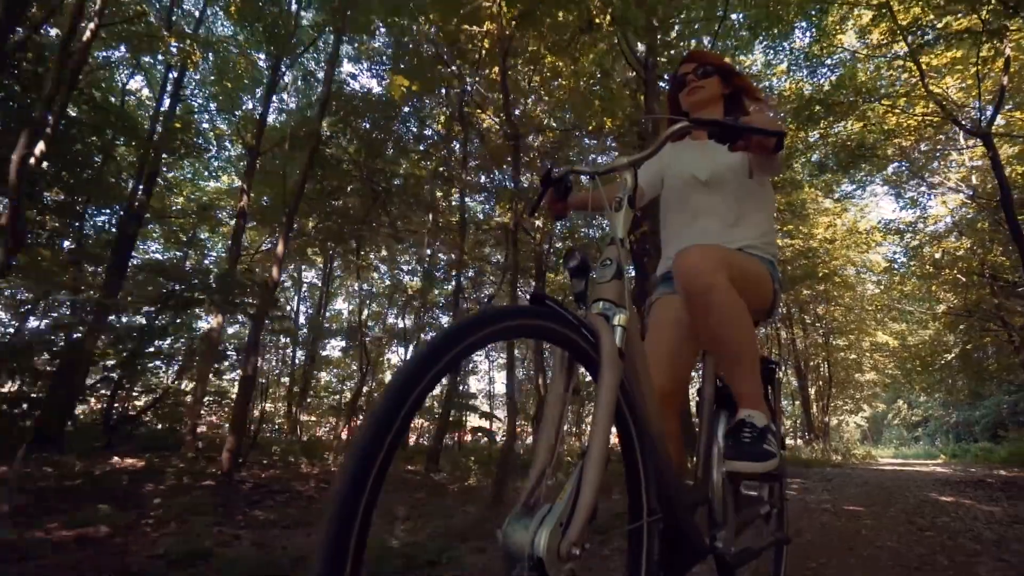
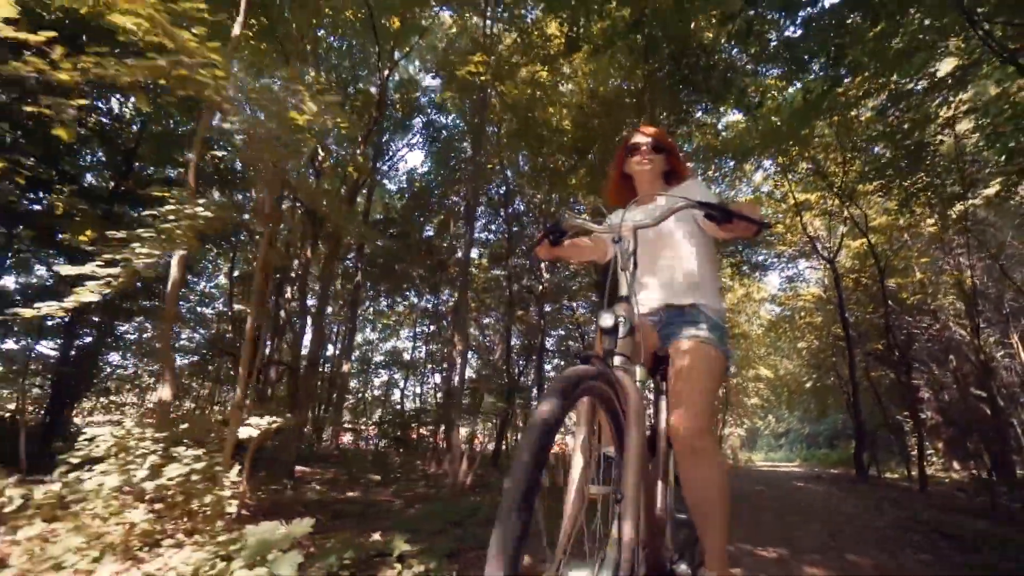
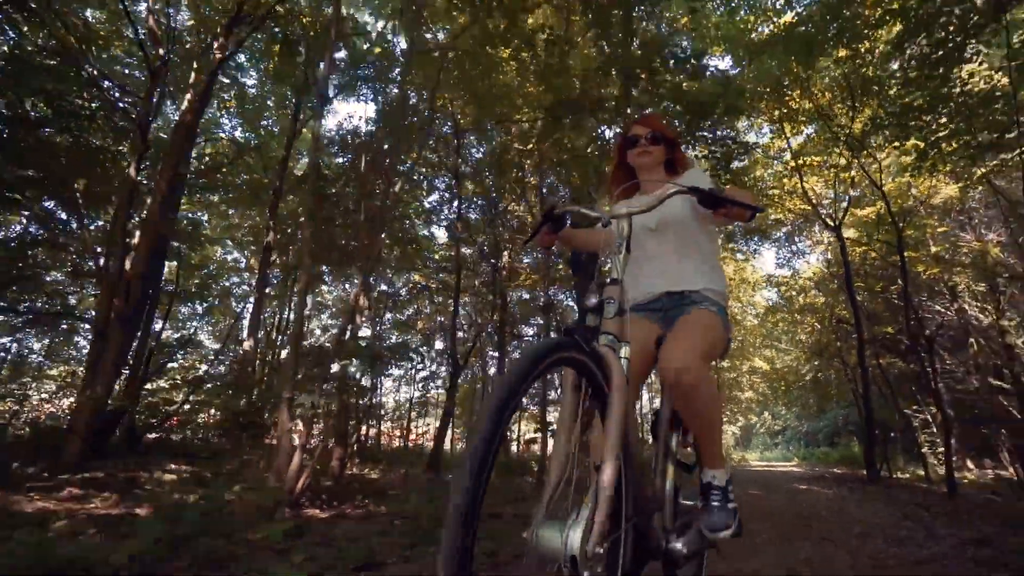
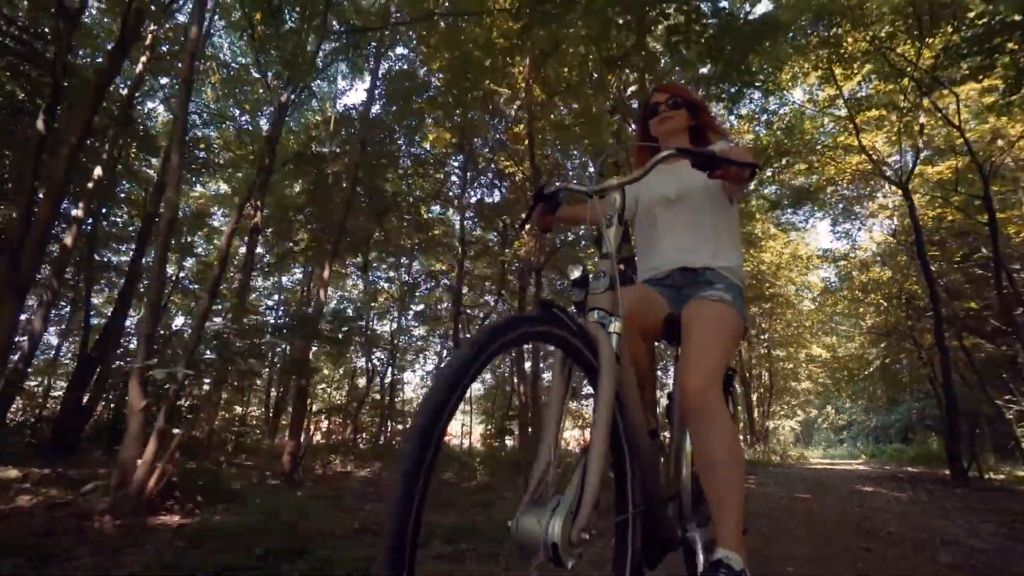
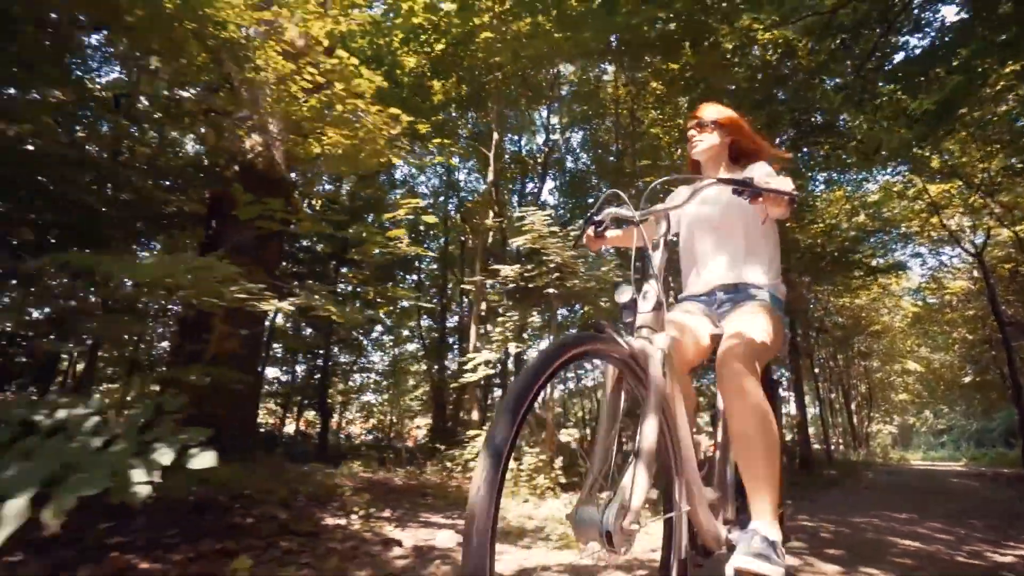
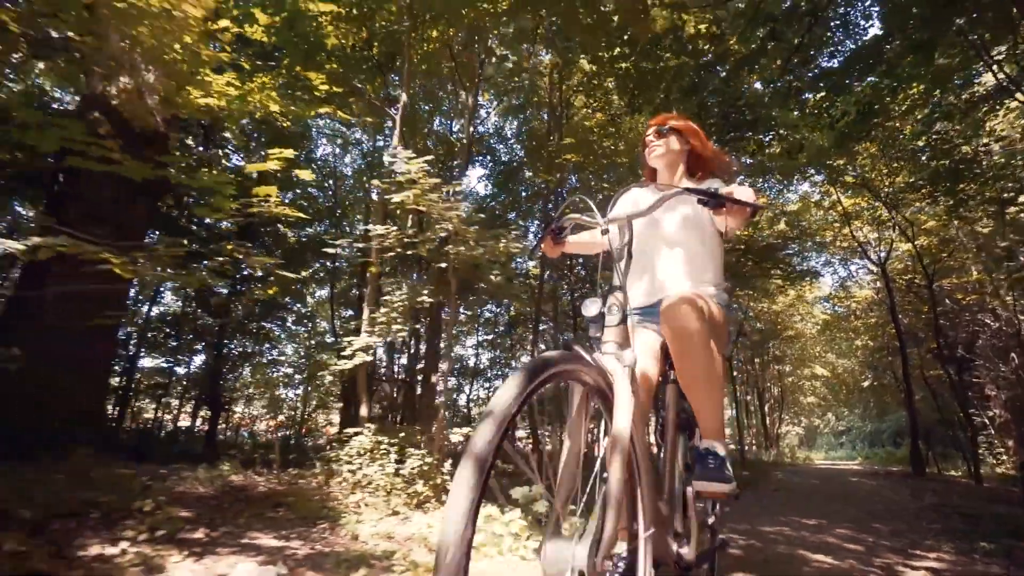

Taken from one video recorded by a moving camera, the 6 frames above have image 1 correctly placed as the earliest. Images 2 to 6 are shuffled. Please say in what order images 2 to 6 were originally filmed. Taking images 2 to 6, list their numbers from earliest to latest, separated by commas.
4, 3, 2, 6, 5
